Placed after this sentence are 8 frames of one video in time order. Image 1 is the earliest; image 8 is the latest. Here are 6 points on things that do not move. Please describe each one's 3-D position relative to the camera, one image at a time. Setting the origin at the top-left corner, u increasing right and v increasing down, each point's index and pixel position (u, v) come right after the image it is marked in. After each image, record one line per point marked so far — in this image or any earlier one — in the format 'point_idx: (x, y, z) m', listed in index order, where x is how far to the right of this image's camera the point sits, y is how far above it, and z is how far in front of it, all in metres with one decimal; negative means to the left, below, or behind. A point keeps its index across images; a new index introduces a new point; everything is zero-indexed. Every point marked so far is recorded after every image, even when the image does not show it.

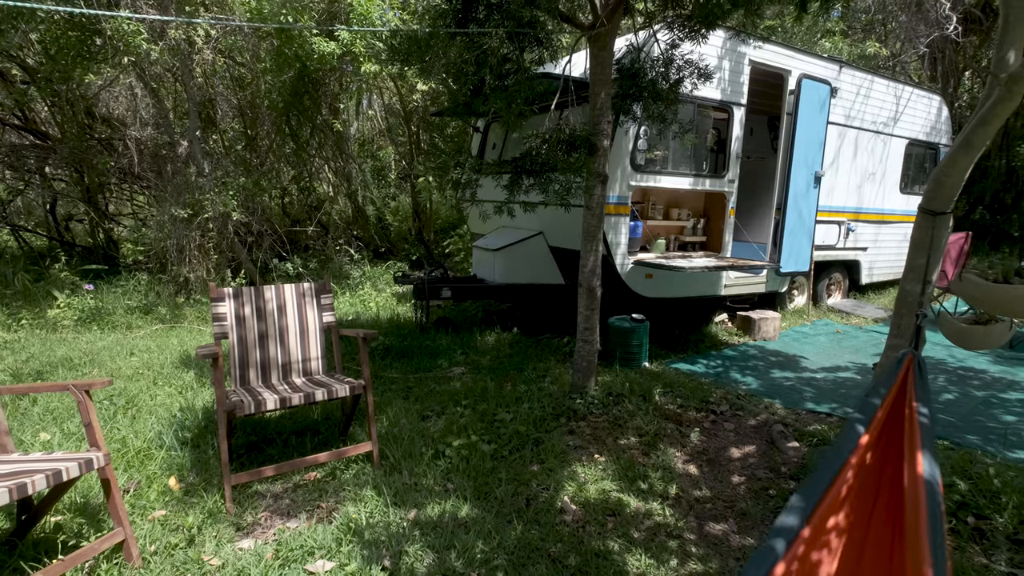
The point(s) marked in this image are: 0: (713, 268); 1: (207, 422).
0: (+1.9, +0.2, +4.7) m
1: (-1.8, -0.8, +3.0) m
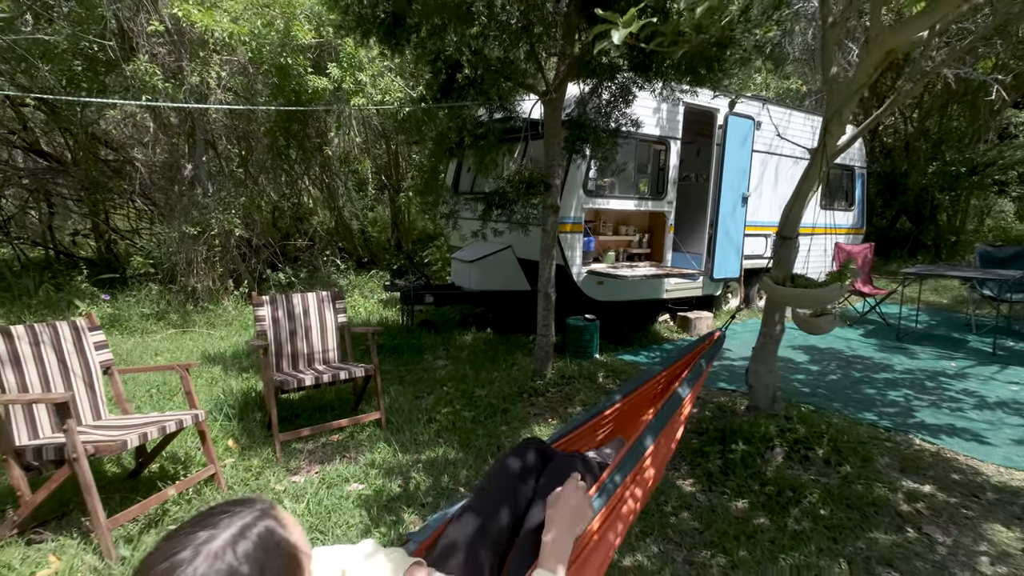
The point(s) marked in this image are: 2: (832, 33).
0: (+1.6, +0.1, +5.7) m
1: (-2.0, -0.8, +3.8) m
2: (+2.0, +1.6, +3.2) m
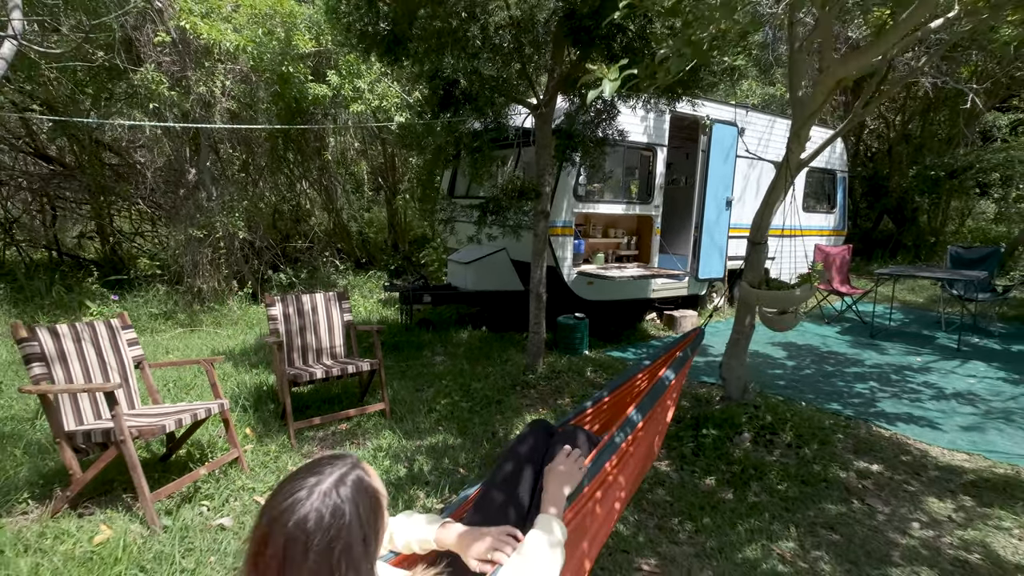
0: (+1.5, +0.1, +6.0) m
1: (-2.0, -0.8, +4.1) m
2: (+2.0, +1.6, +3.6) m
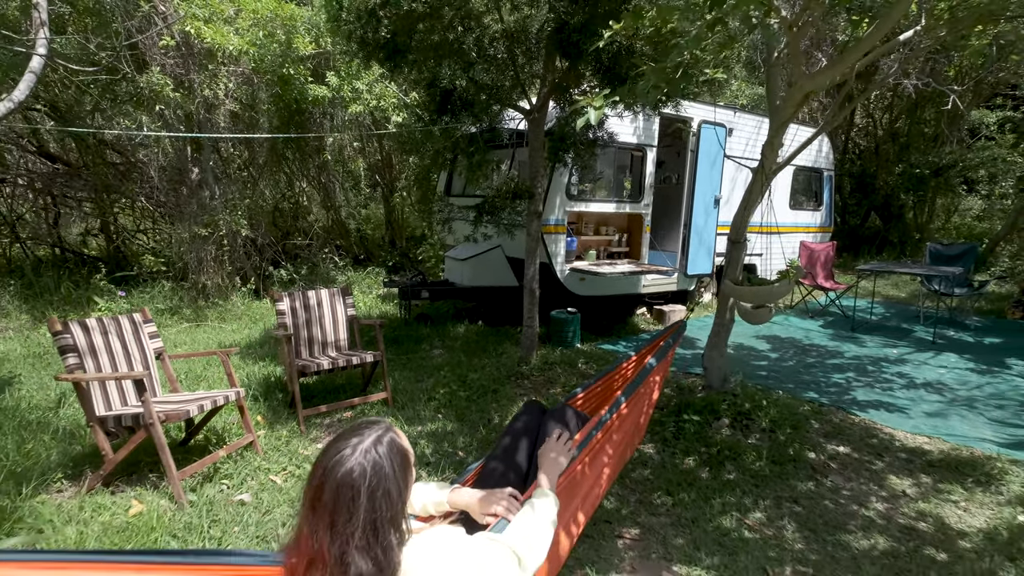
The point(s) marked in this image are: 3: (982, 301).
0: (+1.4, +0.2, +6.3) m
1: (-2.1, -0.8, +4.3) m
2: (+1.9, +1.6, +3.8) m
3: (+7.6, -0.2, +8.4) m
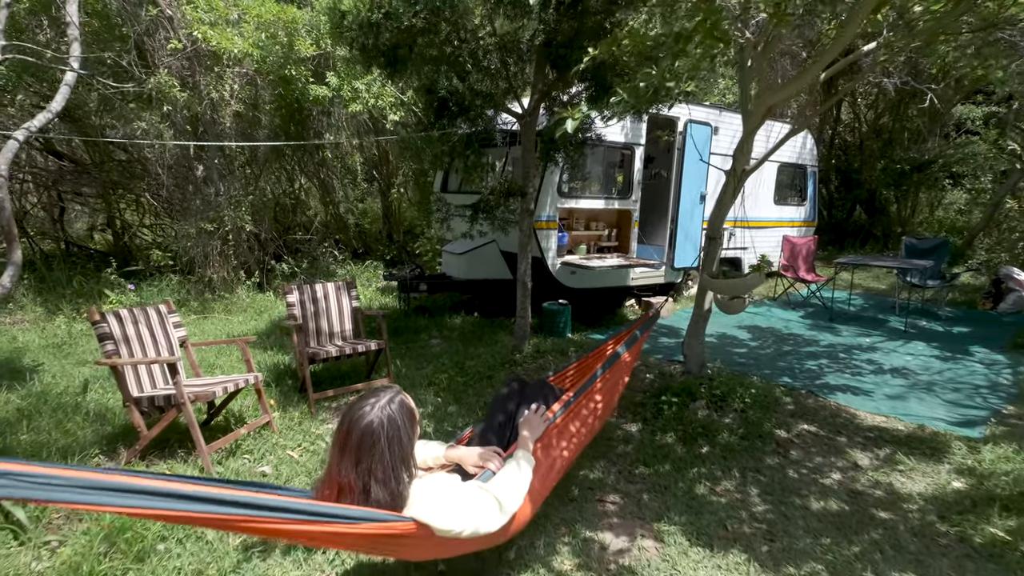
0: (+1.4, +0.3, +6.6) m
1: (-2.1, -0.8, +4.7) m
2: (+1.9, +1.7, +4.1) m
3: (+7.5, -0.1, +8.8) m
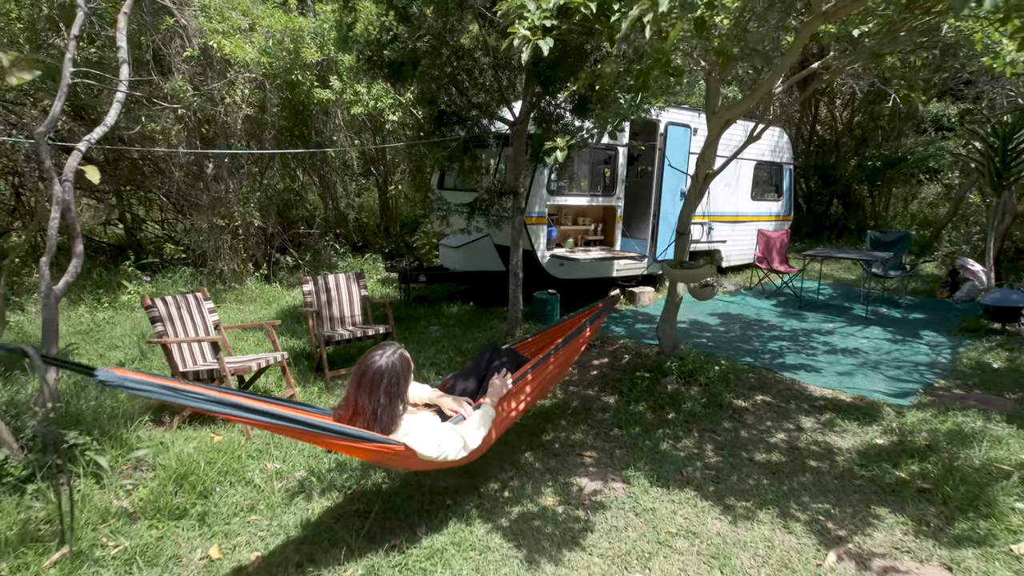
0: (+1.3, +0.4, +7.2) m
1: (-2.2, -0.7, +5.2) m
2: (+1.8, +1.8, +4.7) m
3: (+7.4, +0.1, +9.4) m
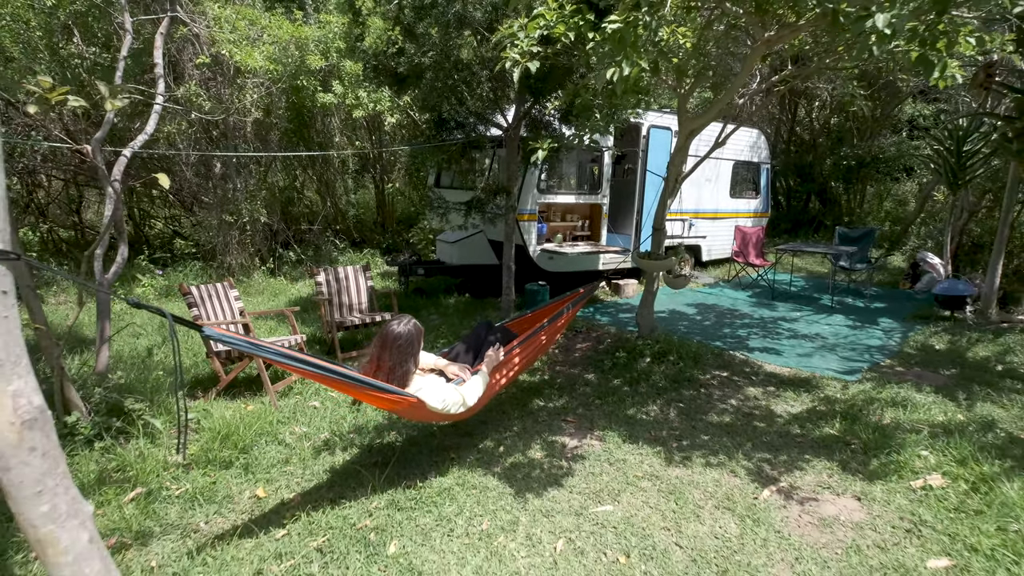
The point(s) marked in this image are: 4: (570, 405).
0: (+1.2, +0.5, +7.7) m
1: (-2.3, -0.6, +5.7) m
2: (+1.7, +1.9, +5.2) m
3: (+7.3, +0.2, +10.1) m
4: (+0.5, -1.0, +4.3) m
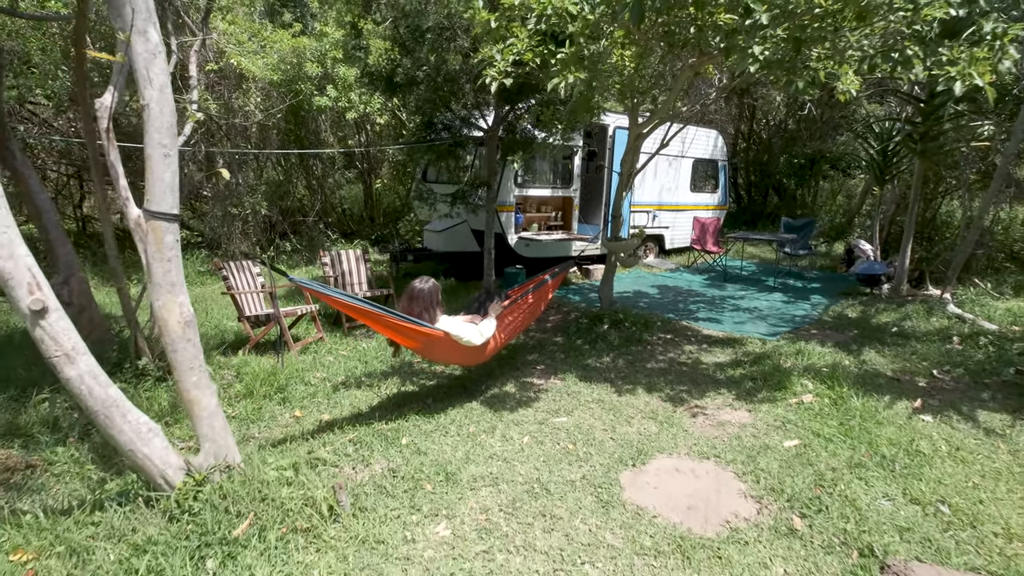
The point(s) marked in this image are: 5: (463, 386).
0: (+0.8, +0.8, +8.7) m
1: (-2.5, -0.3, +6.6) m
2: (+1.5, +2.2, +6.2) m
3: (+6.9, +0.6, +11.3) m
4: (+0.3, -0.7, +5.3) m
5: (-0.4, -0.9, +4.5) m
